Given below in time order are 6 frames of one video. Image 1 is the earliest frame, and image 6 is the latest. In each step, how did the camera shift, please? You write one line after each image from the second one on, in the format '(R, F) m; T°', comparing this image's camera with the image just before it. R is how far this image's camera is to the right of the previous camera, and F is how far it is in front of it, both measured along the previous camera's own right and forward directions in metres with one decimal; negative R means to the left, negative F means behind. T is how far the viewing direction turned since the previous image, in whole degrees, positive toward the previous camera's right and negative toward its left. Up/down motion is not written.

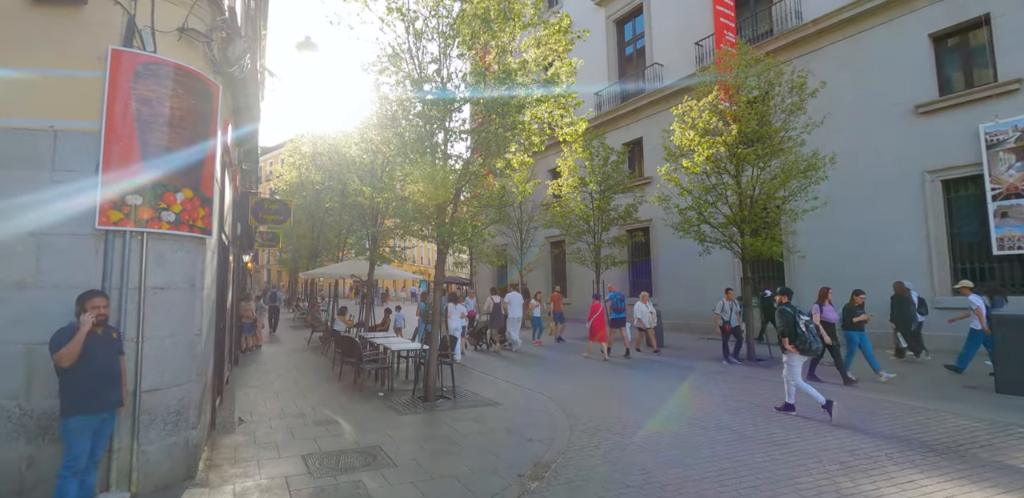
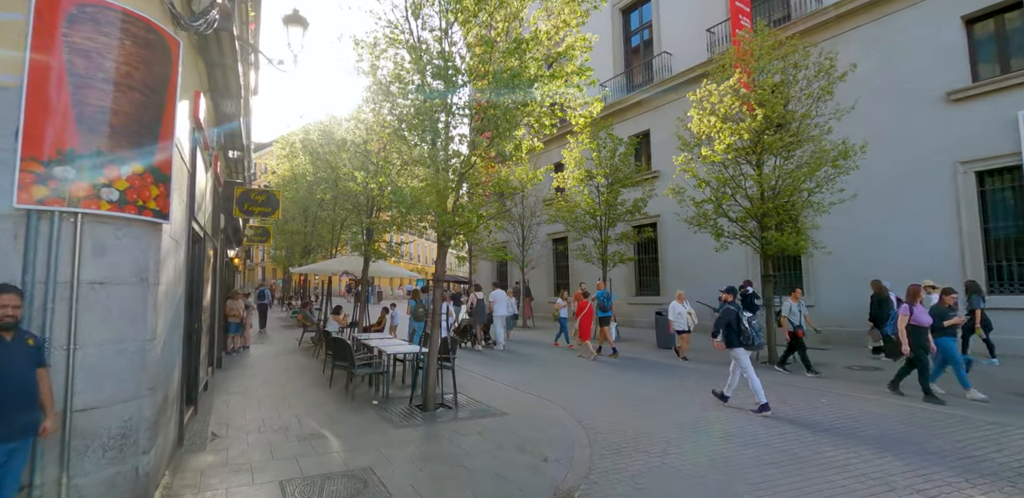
(-0.2, +0.8) m; 0°
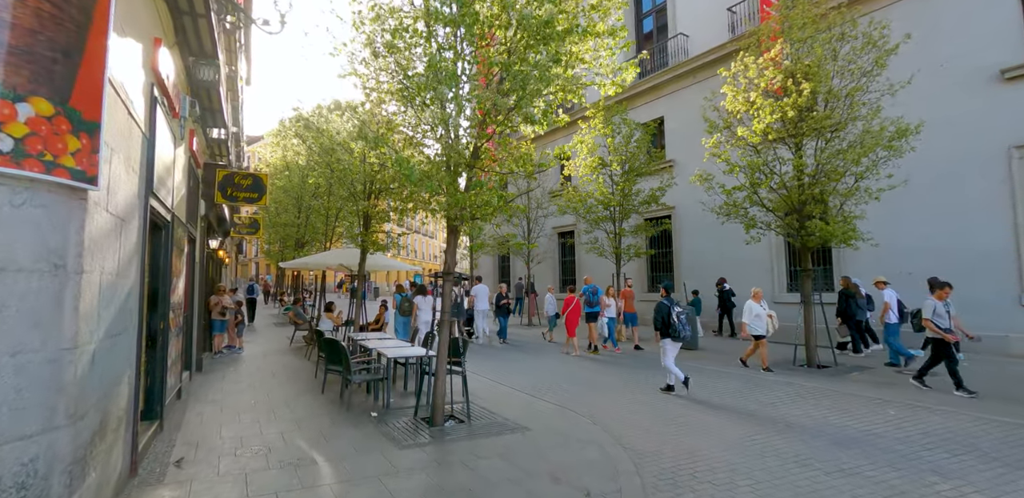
(-0.3, +1.0) m; 0°
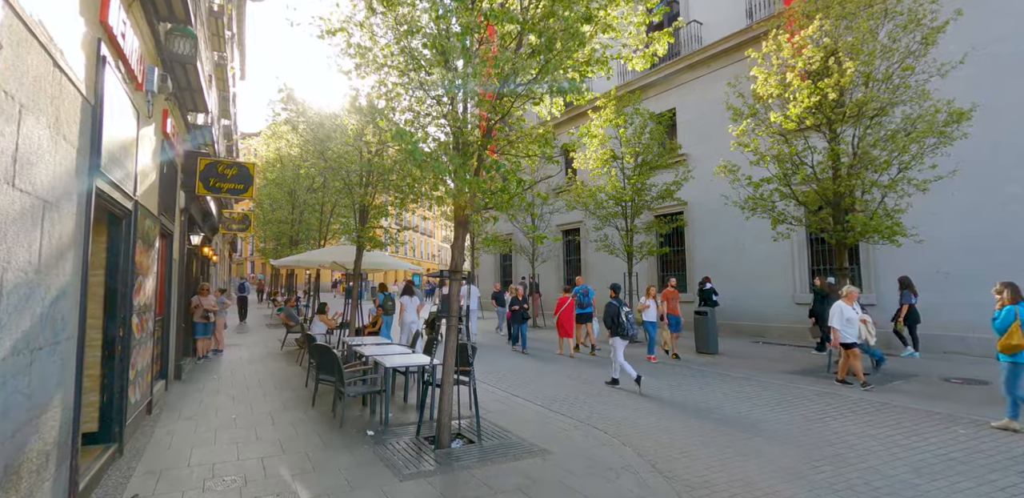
(-0.2, +0.8) m; 0°
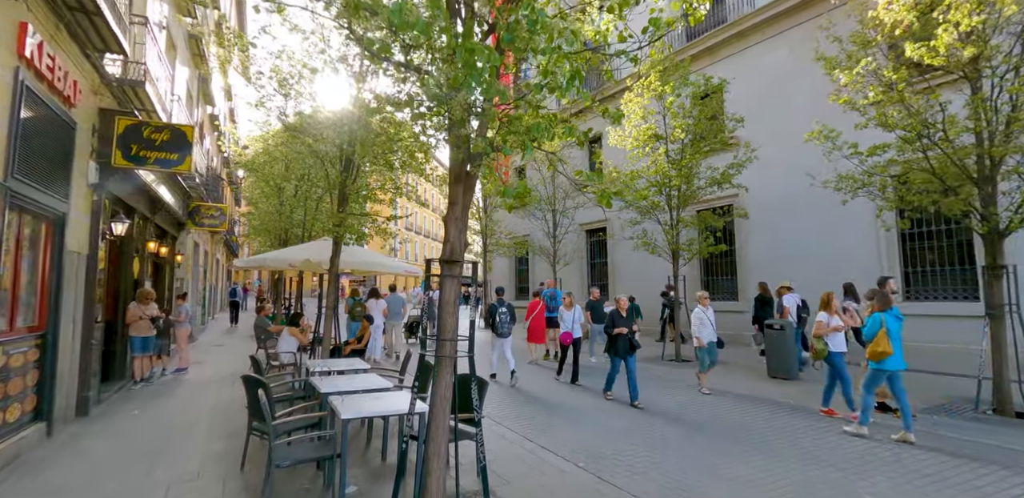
(-0.1, +2.3) m; -2°
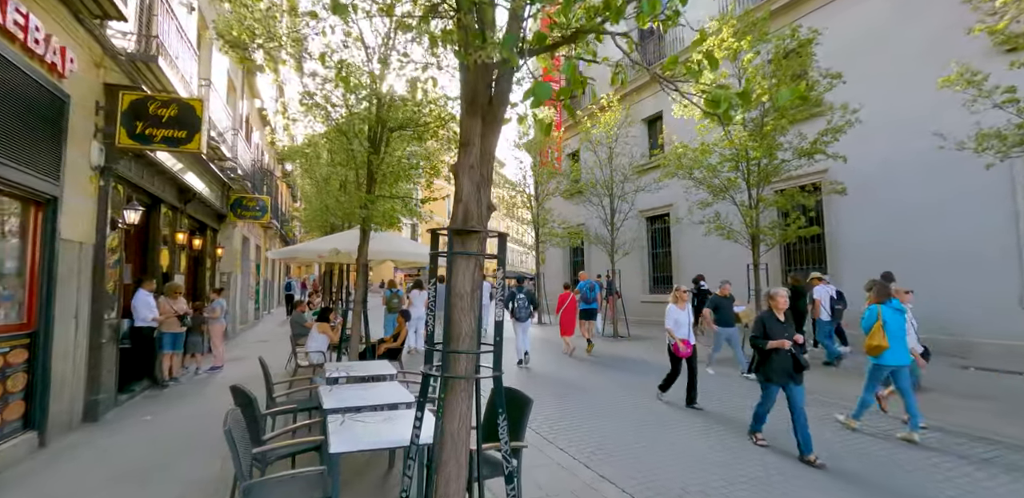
(0.0, +1.1) m; -6°
